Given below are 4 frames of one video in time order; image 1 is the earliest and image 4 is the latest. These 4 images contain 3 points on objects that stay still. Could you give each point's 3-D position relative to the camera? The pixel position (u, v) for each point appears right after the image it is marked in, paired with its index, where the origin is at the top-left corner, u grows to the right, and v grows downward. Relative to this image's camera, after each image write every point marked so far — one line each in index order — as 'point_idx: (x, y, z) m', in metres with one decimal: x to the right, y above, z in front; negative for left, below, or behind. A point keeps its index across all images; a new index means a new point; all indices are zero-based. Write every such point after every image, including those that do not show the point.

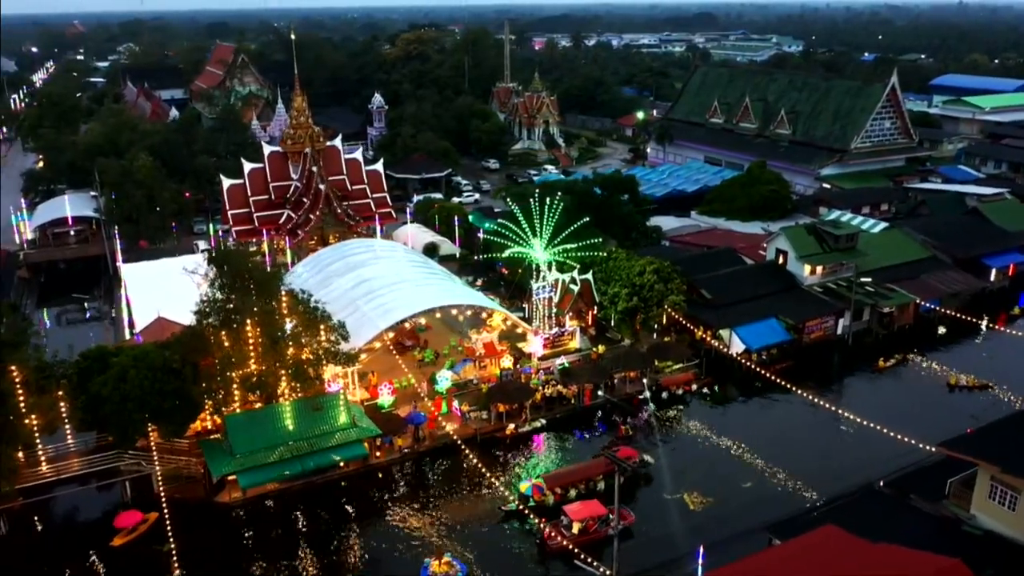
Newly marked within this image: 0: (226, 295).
0: (-6.3, -0.2, +17.6) m
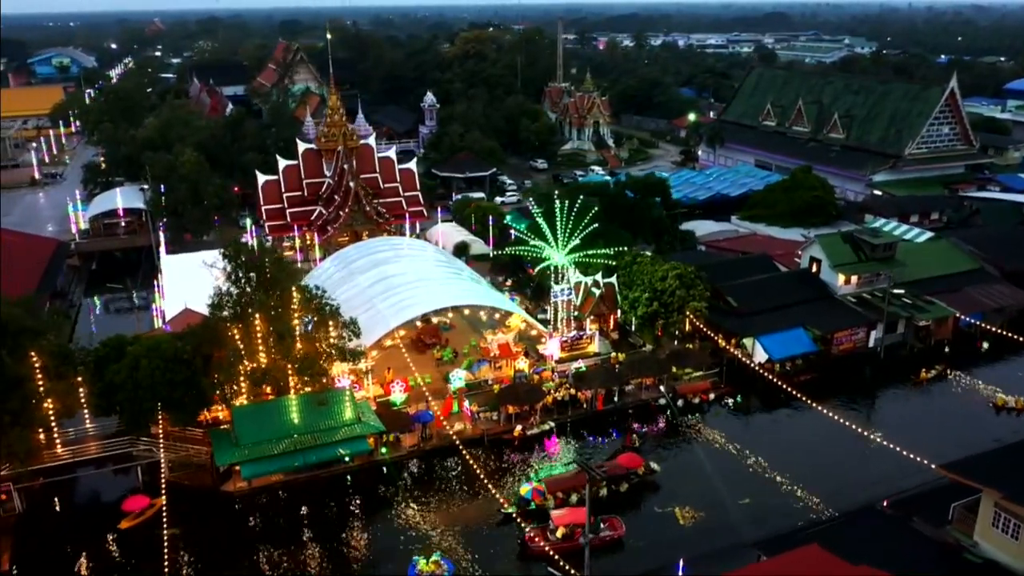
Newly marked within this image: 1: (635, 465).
0: (-6.1, 0.0, +18.0) m
1: (+2.8, -3.9, +17.7) m
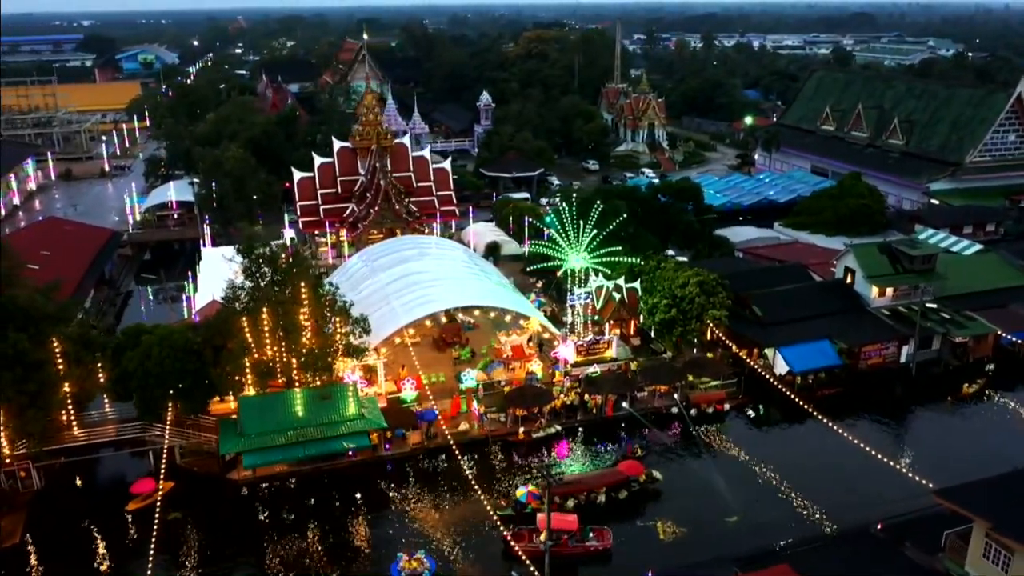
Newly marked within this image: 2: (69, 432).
0: (-6.0, +0.1, +18.5) m
1: (+2.7, -4.1, +17.5) m
2: (-9.8, -3.2, +17.7) m
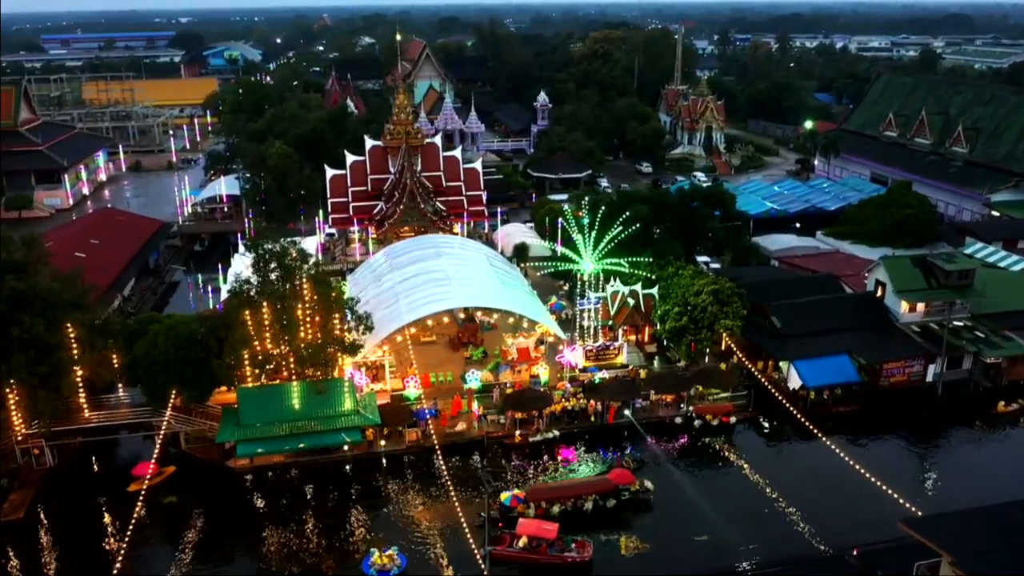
0: (-6.0, +0.2, +19.1) m
1: (+2.5, -4.2, +17.3) m
2: (-10.0, -3.0, +18.6) m
